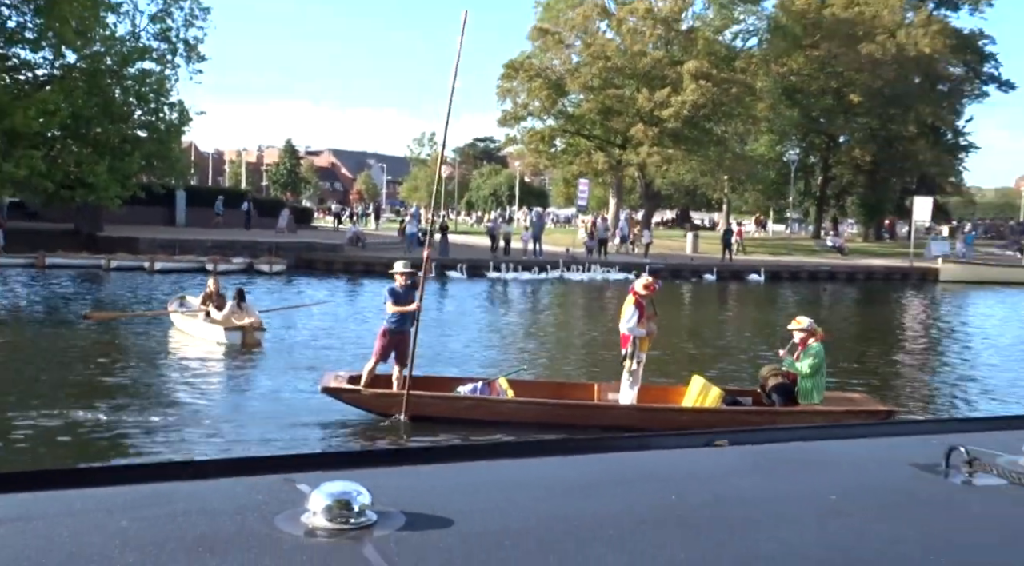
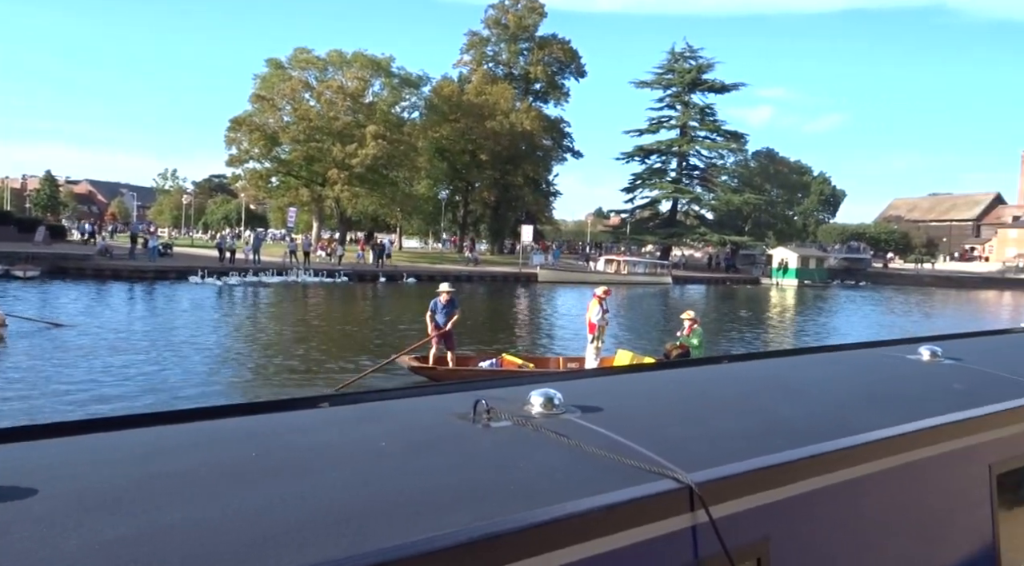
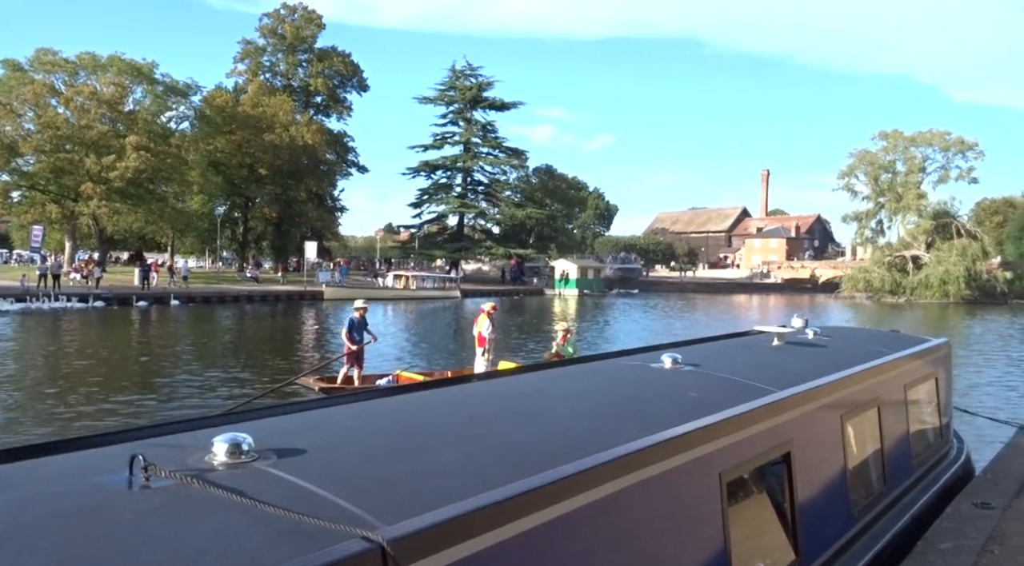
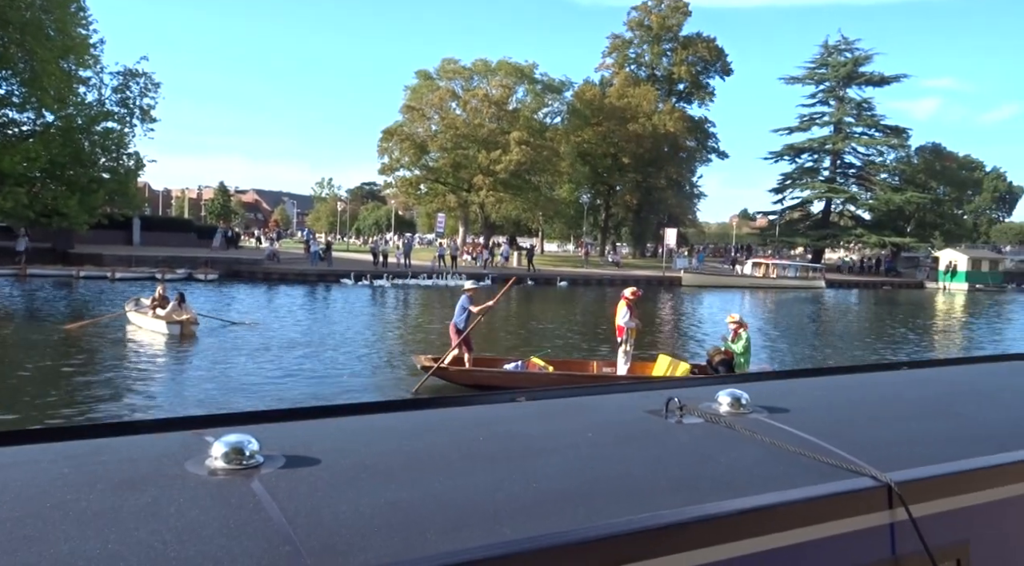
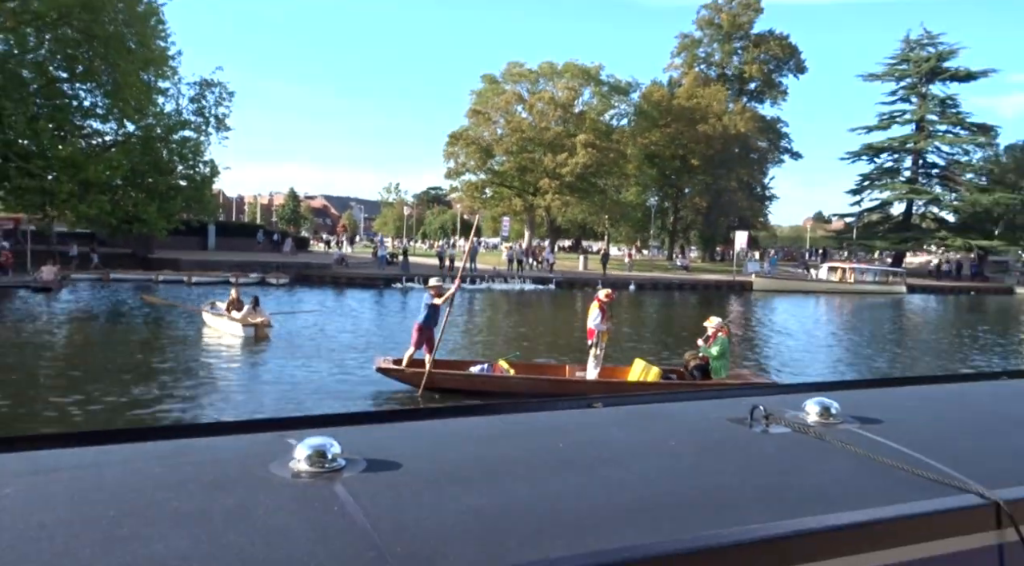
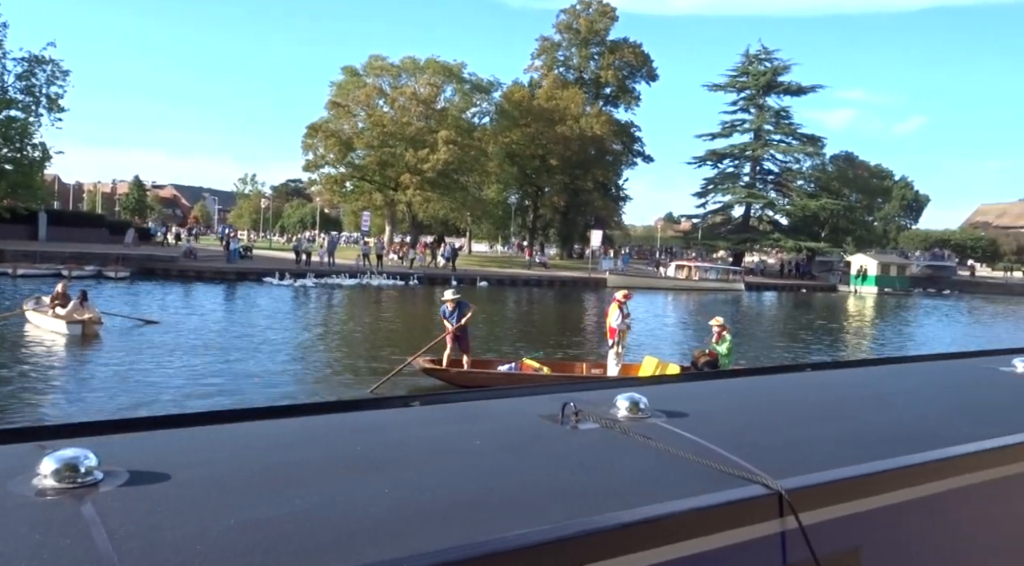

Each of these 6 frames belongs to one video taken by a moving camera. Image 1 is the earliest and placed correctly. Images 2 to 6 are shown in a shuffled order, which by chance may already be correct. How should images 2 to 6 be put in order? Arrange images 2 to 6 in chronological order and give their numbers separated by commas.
5, 4, 6, 2, 3
